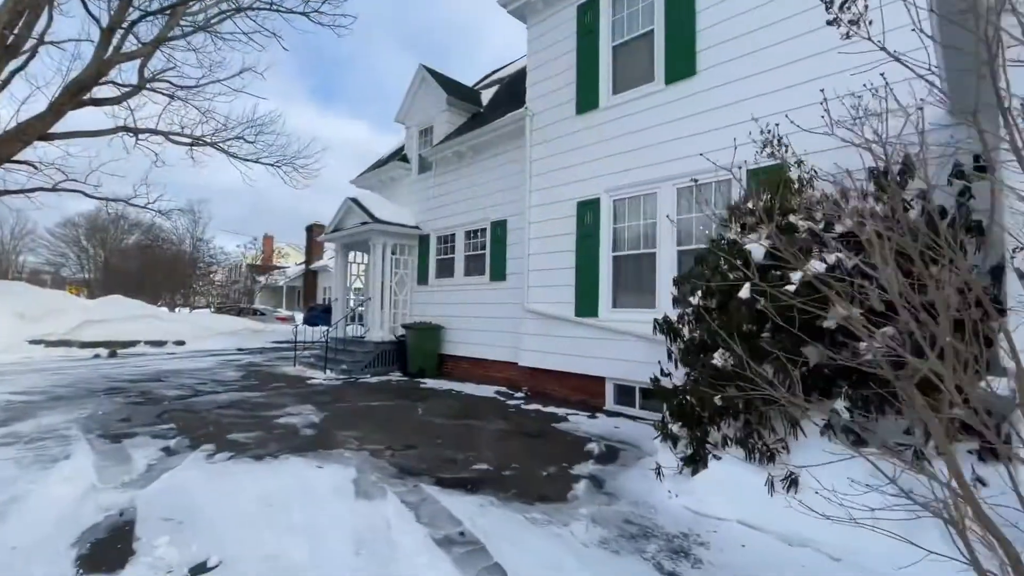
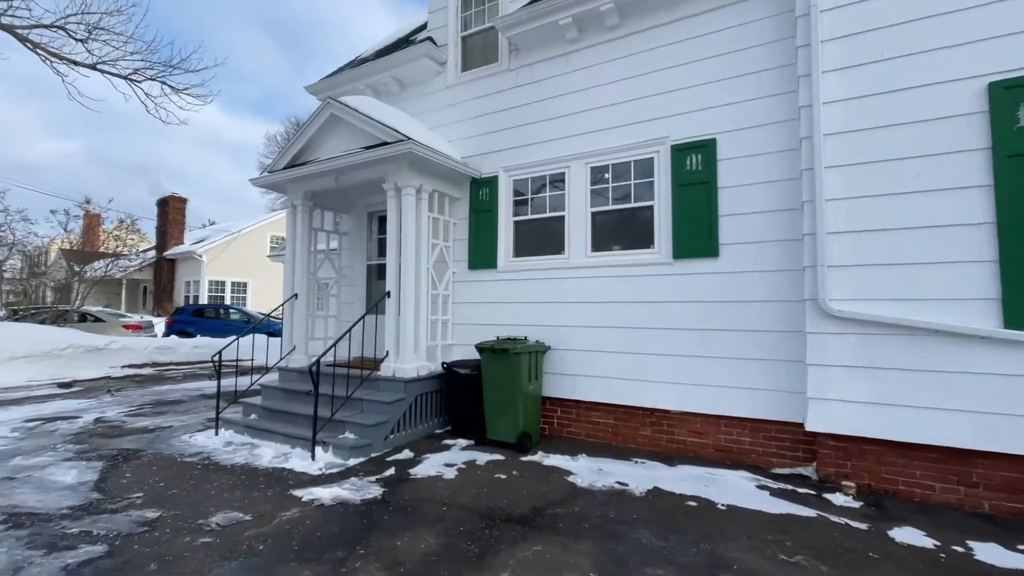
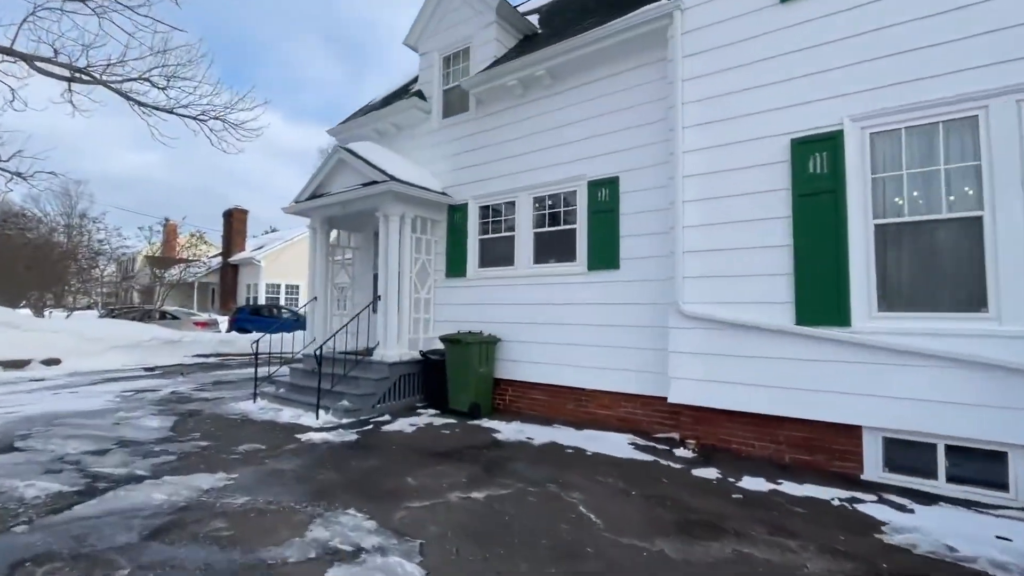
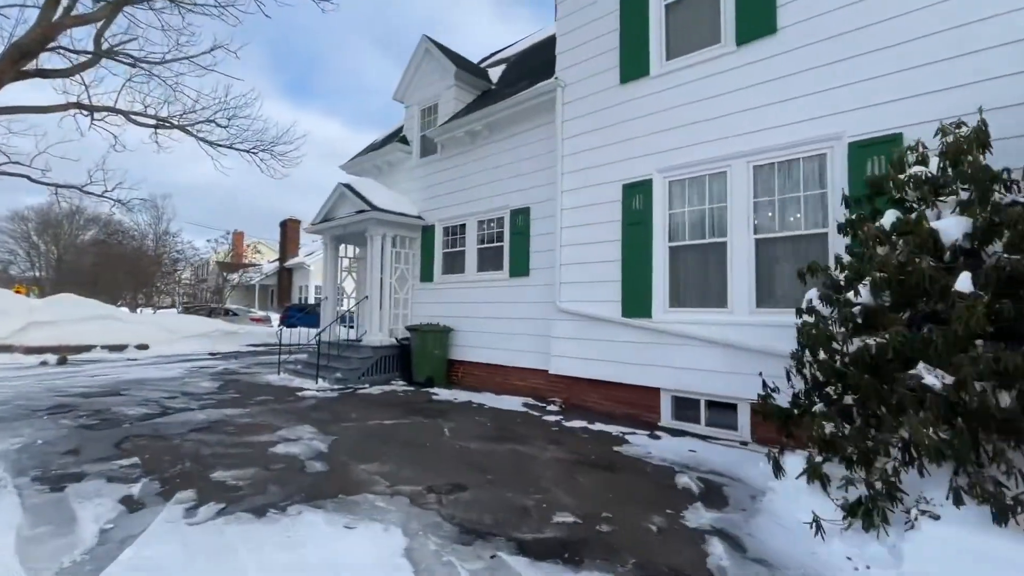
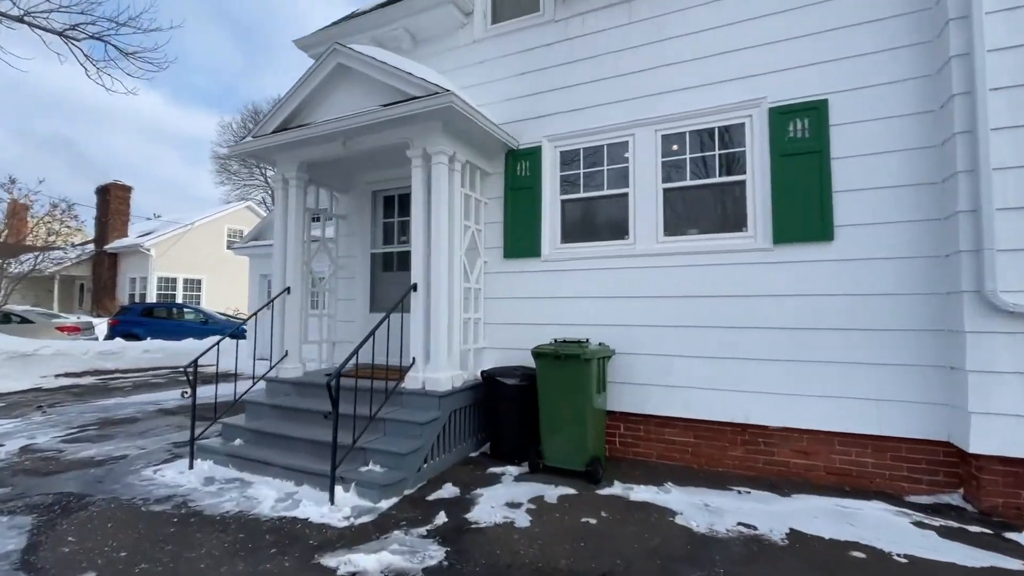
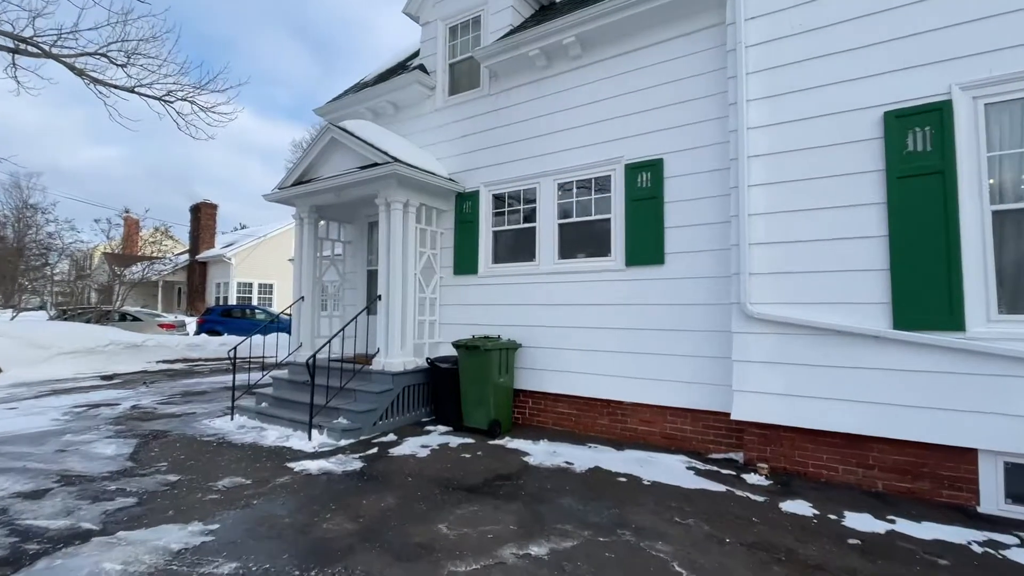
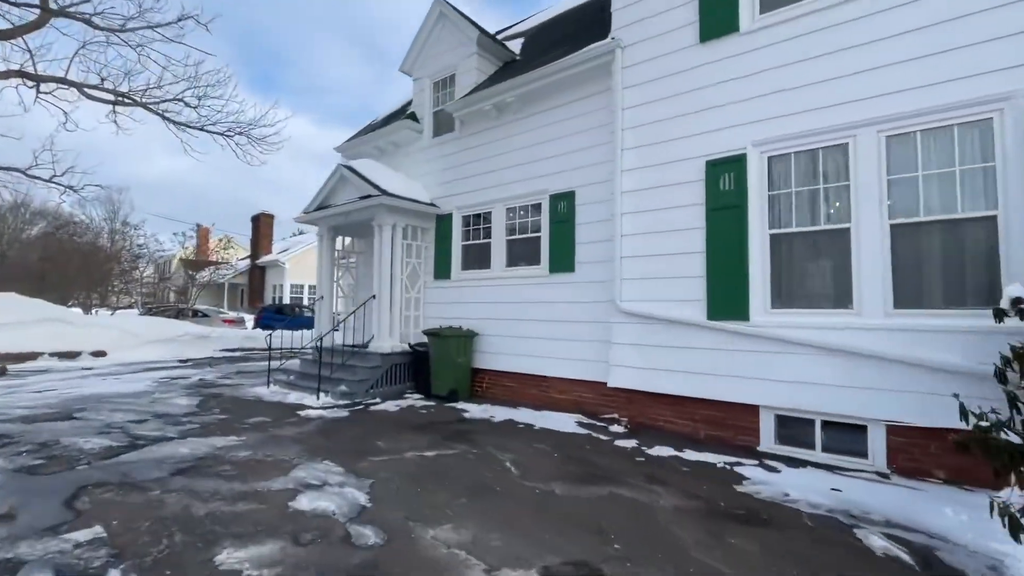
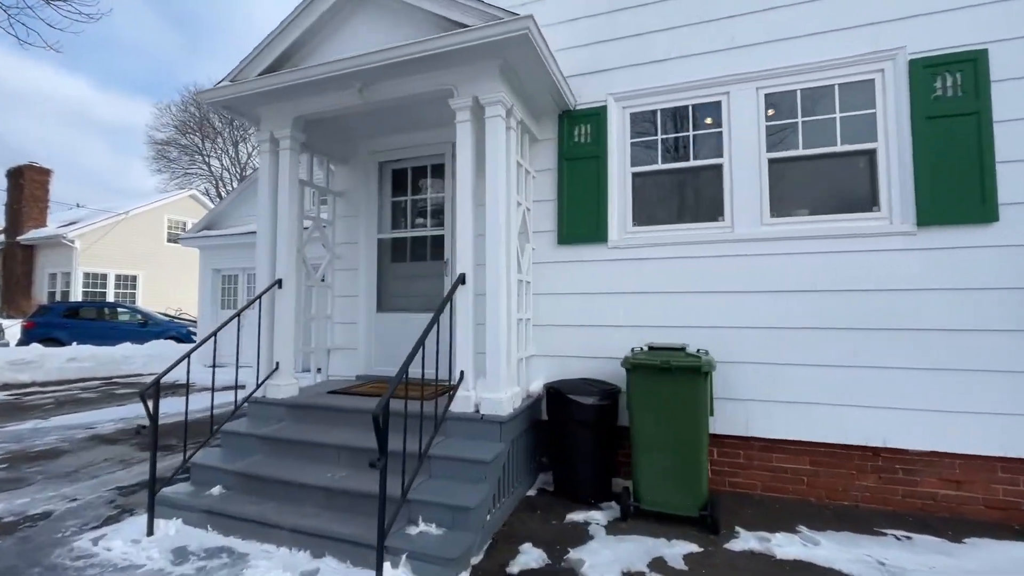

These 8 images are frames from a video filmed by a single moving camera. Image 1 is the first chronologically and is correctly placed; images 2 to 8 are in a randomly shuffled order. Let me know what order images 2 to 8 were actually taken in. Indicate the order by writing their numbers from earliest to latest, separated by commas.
4, 7, 3, 6, 2, 5, 8
